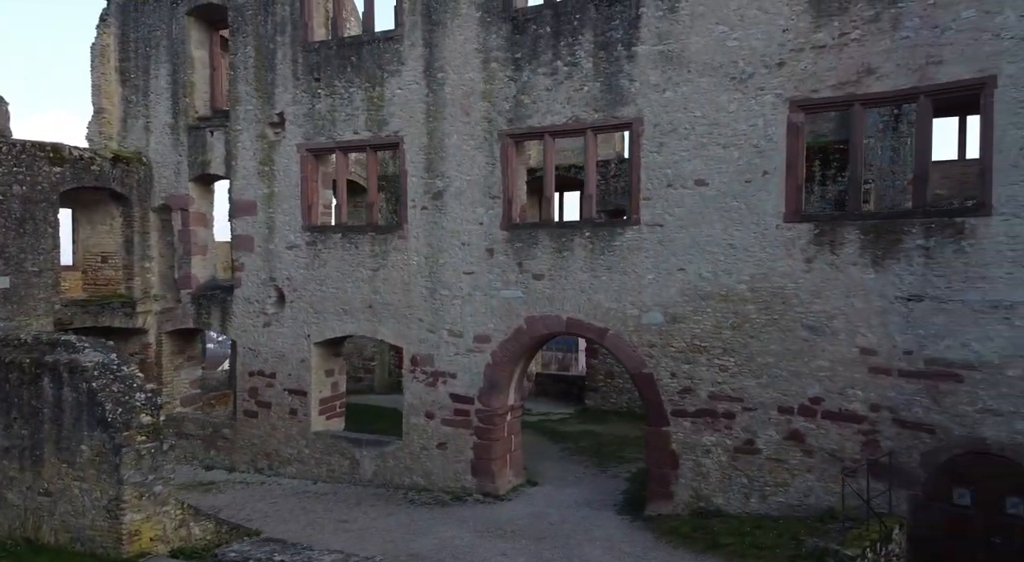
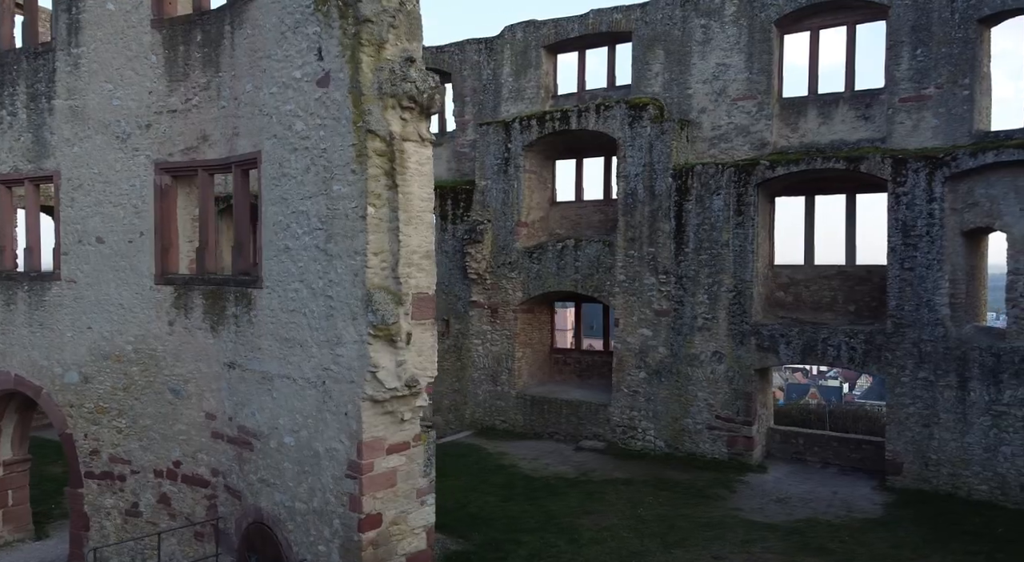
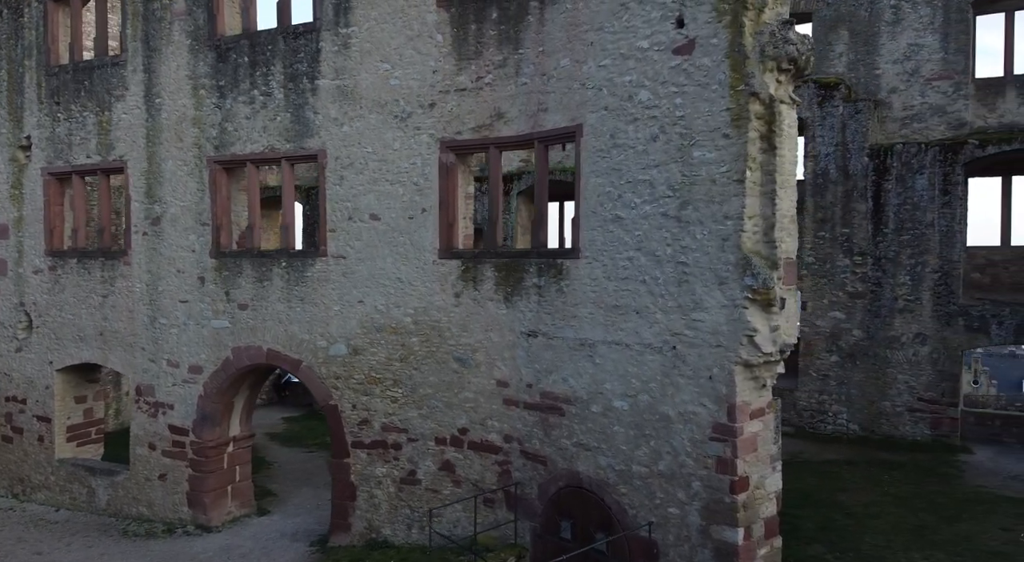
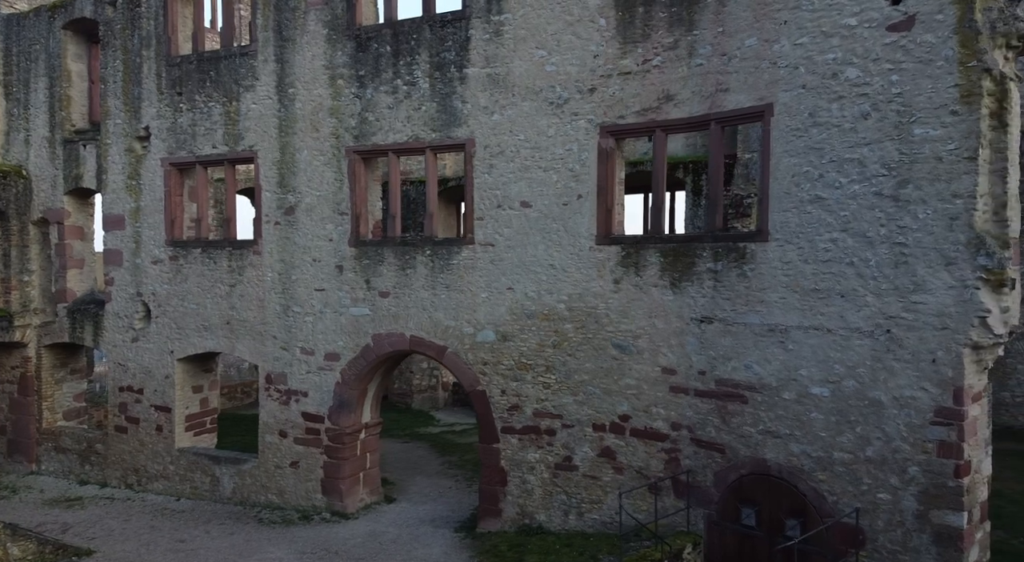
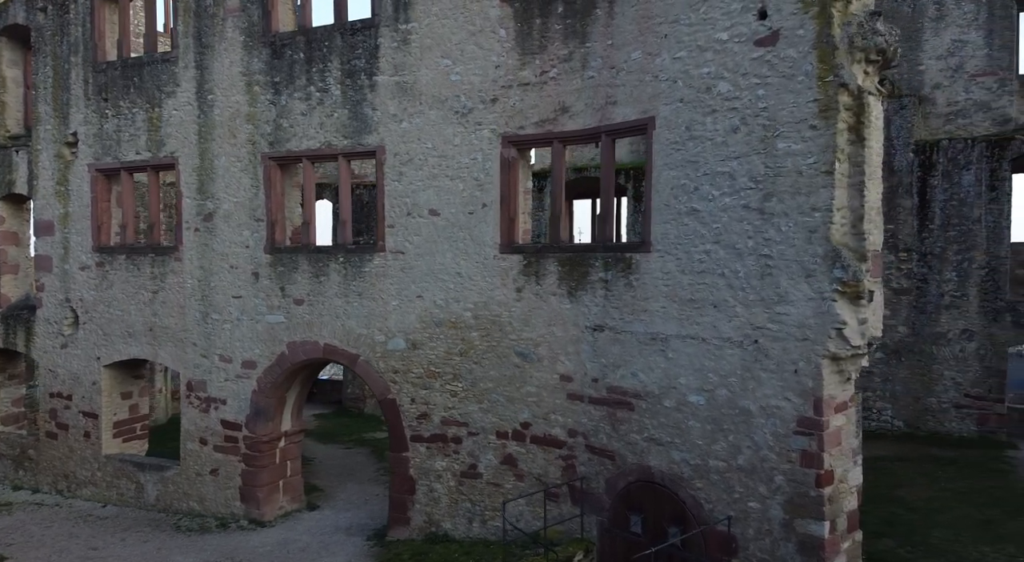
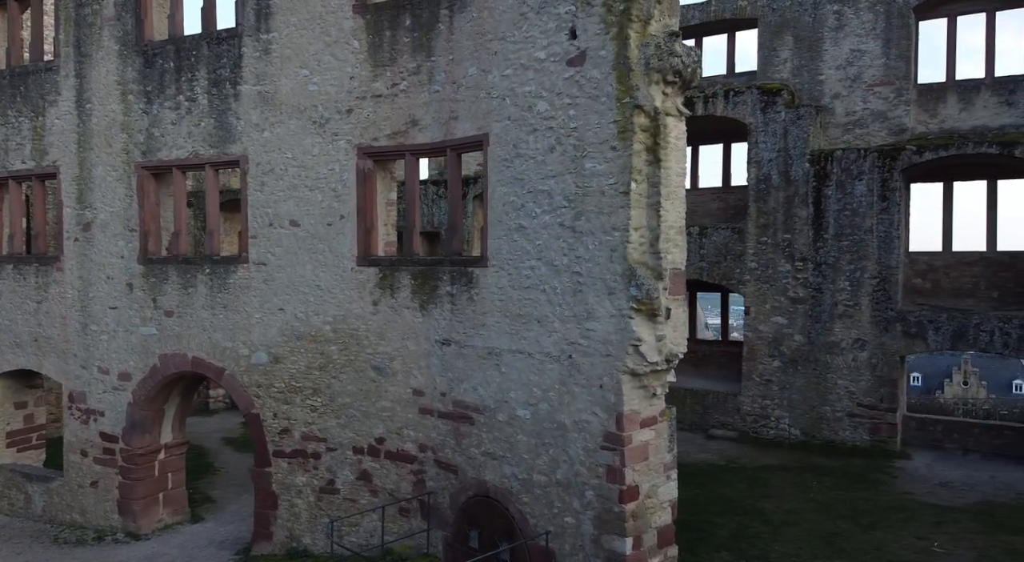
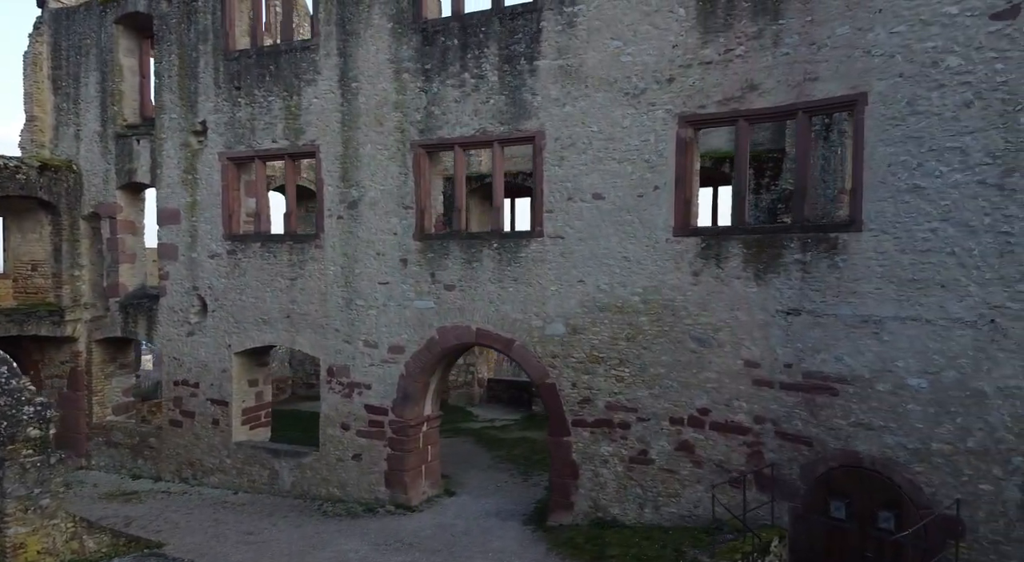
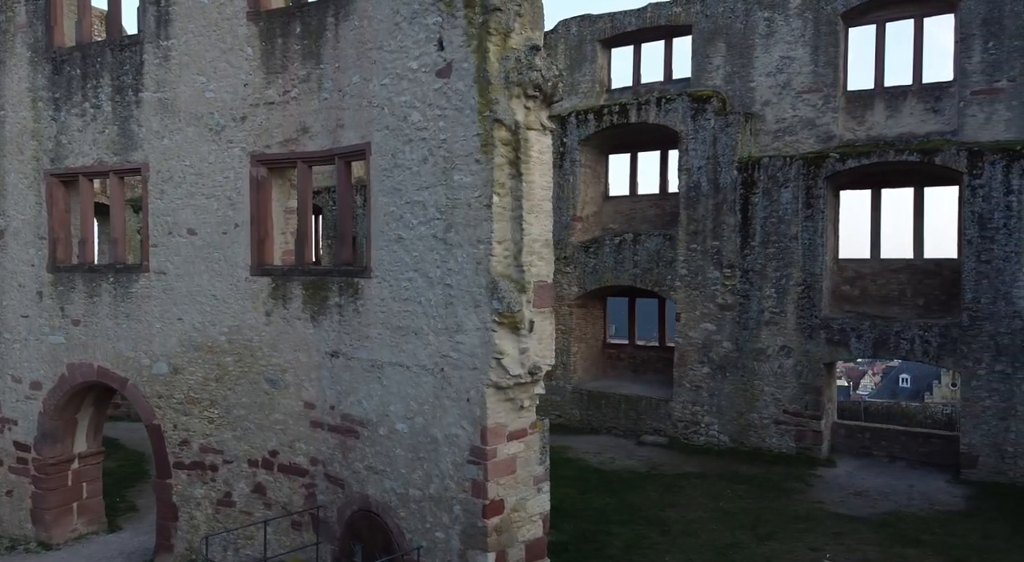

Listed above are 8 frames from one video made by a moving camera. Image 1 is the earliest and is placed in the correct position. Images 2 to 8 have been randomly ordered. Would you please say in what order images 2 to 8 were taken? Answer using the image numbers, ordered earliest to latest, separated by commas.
7, 4, 5, 3, 6, 8, 2
